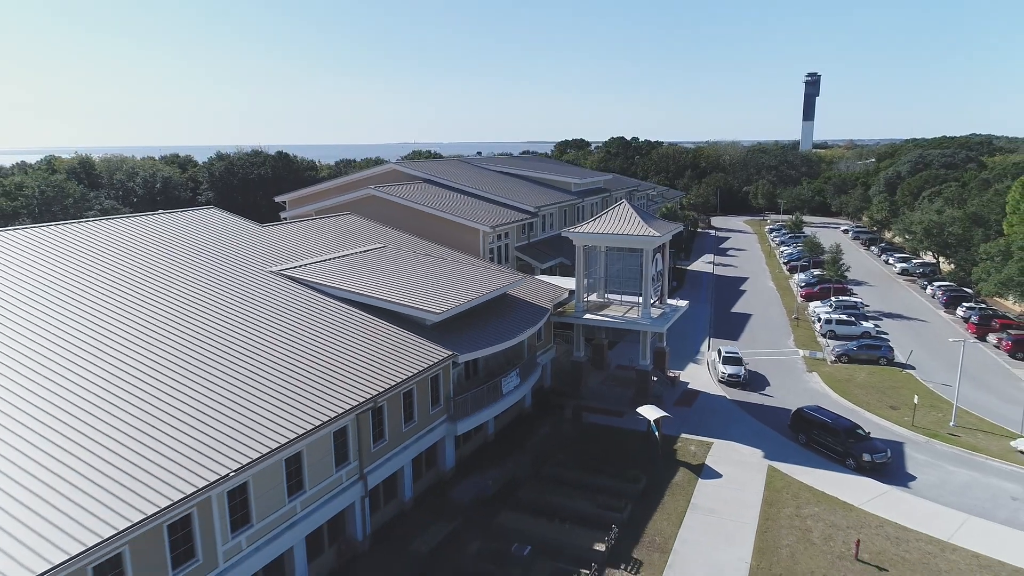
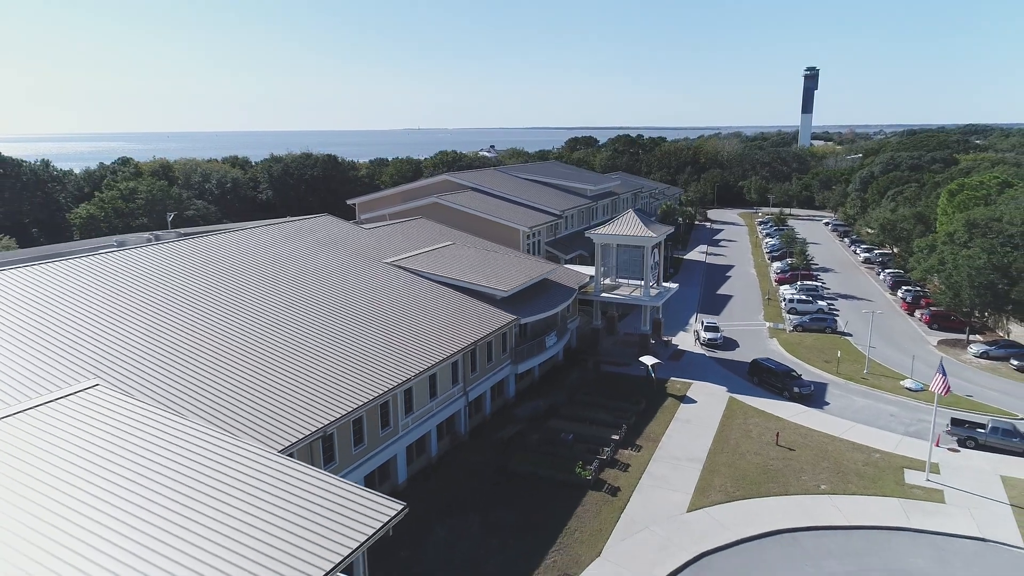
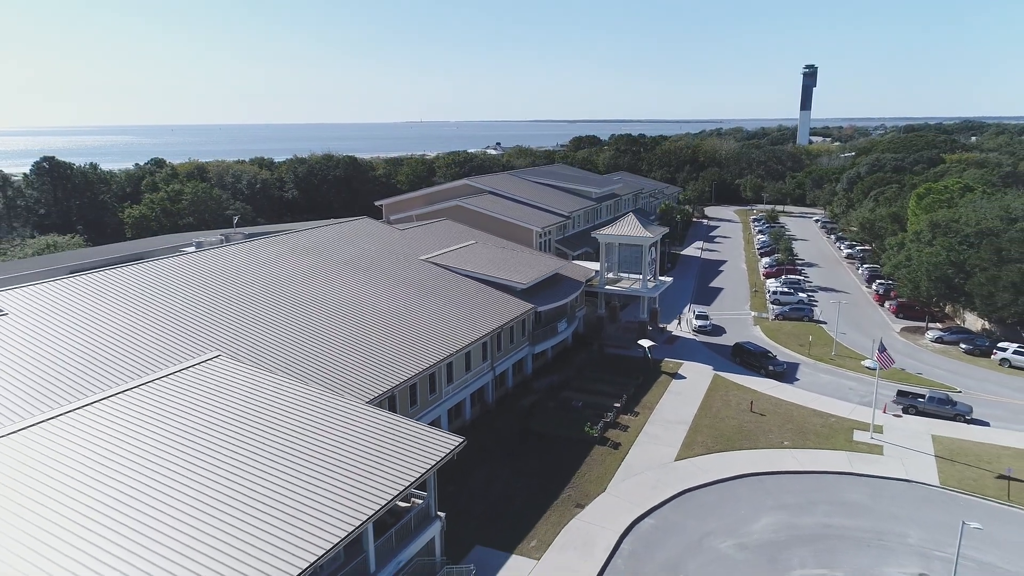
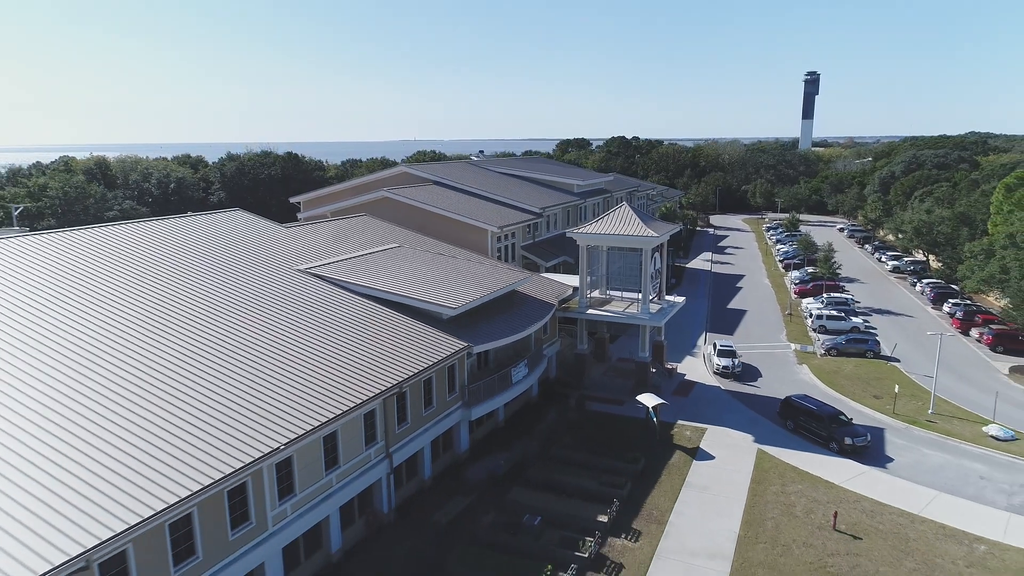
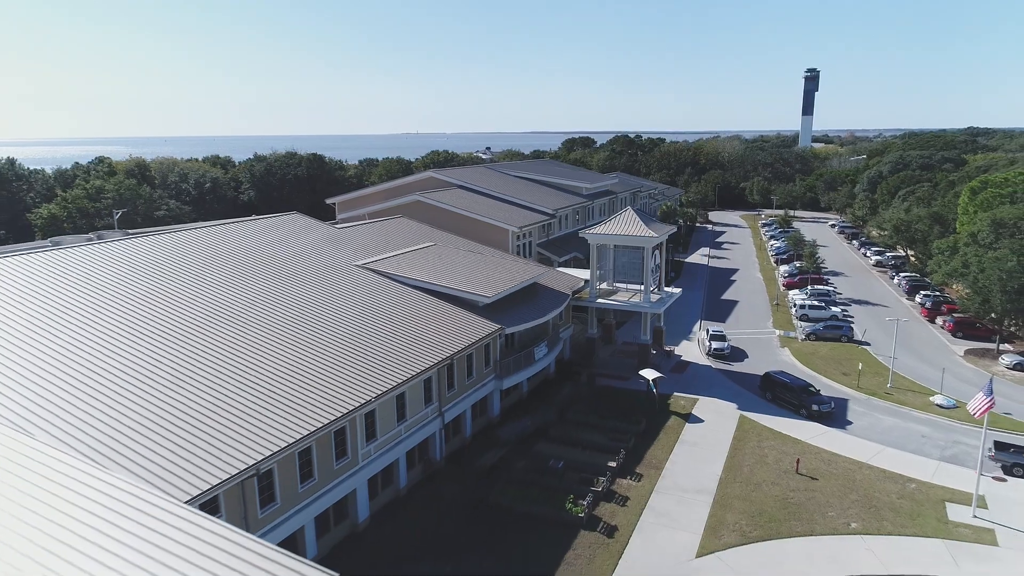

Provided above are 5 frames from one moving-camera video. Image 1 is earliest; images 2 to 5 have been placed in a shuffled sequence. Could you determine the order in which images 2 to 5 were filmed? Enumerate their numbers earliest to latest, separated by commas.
4, 5, 2, 3
